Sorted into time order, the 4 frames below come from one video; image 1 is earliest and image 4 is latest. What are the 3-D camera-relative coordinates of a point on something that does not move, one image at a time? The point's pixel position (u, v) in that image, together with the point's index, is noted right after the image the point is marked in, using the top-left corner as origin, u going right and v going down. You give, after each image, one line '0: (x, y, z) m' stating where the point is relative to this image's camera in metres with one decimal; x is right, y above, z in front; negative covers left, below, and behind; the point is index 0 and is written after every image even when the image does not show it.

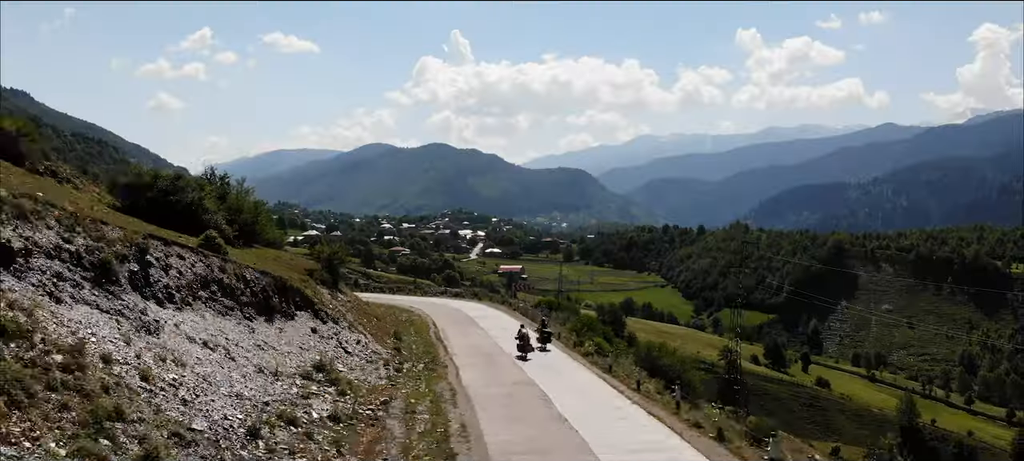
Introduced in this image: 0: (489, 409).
0: (-0.5, -4.3, +15.4) m
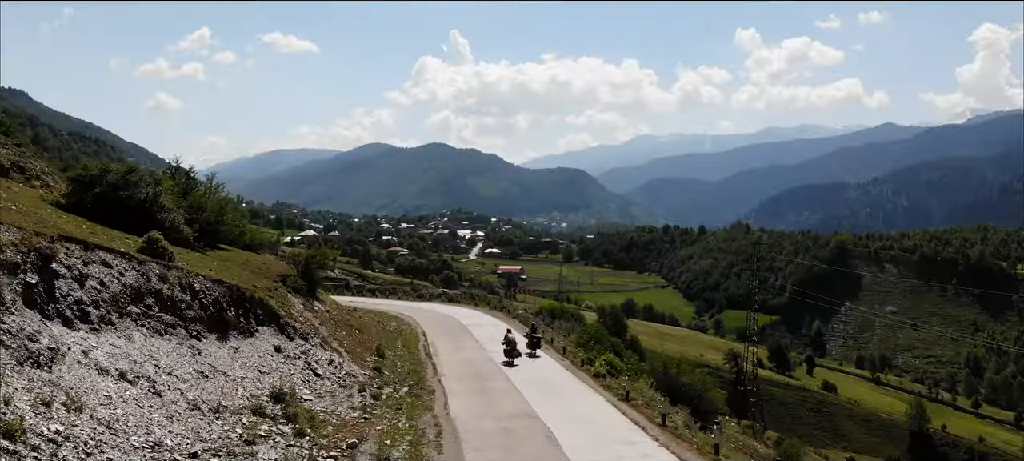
0: (-0.5, -4.3, +13.3) m
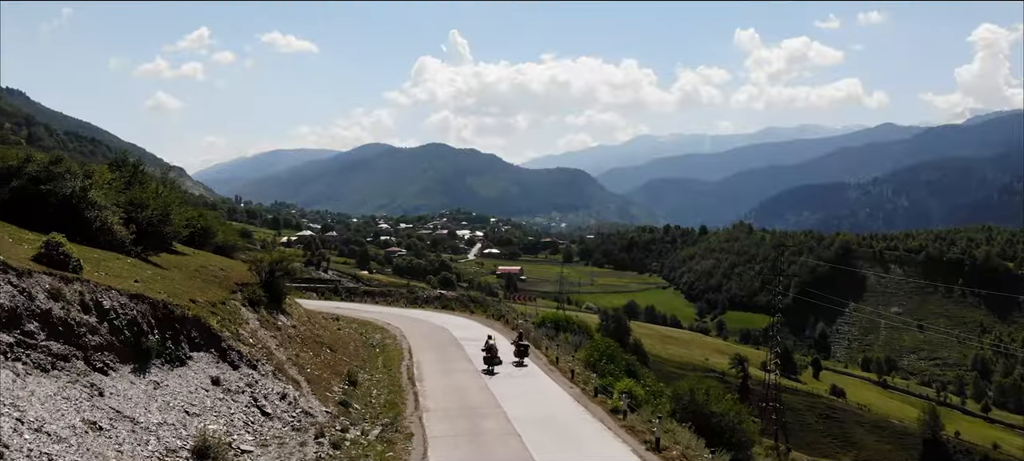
0: (-0.5, -4.4, +10.9) m
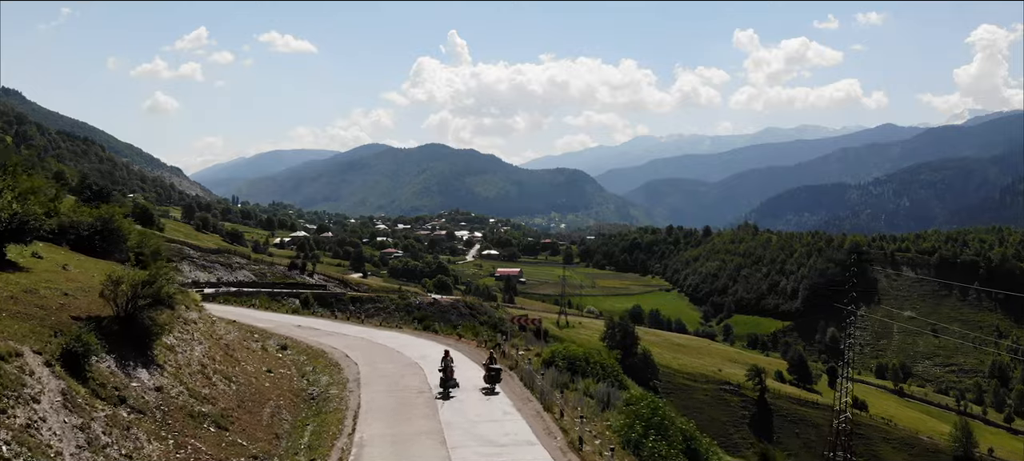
0: (-0.6, -4.4, +5.7) m
